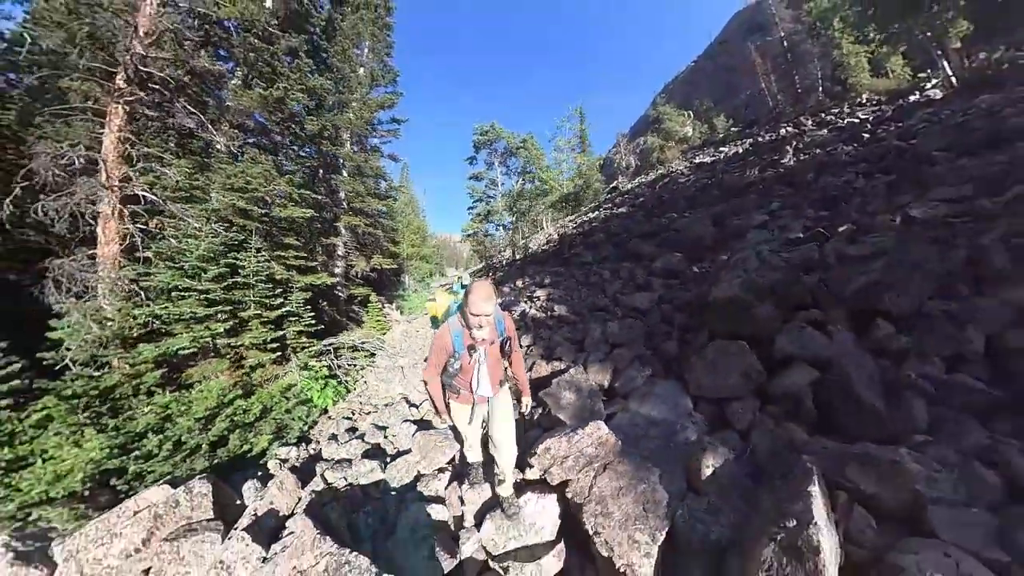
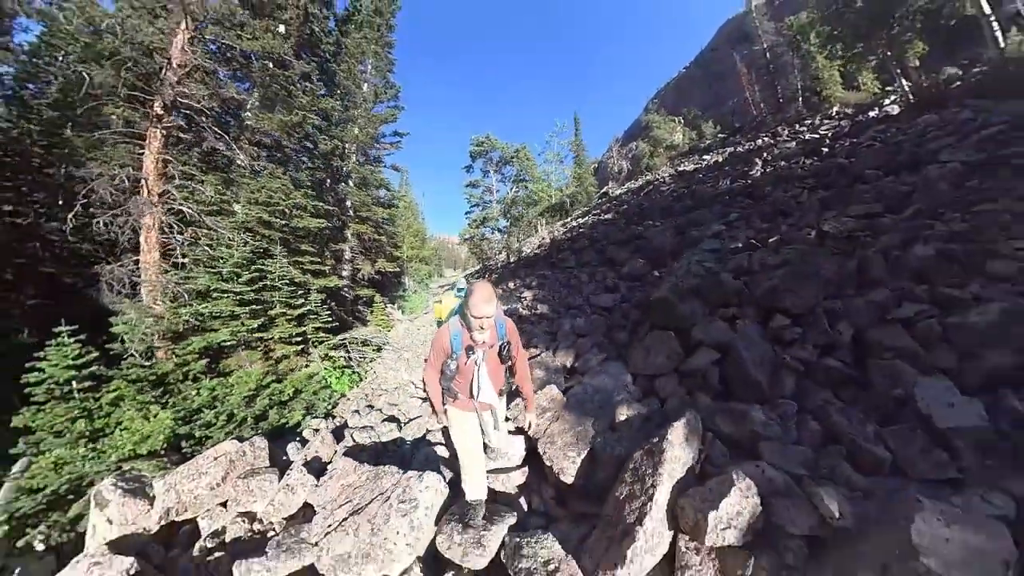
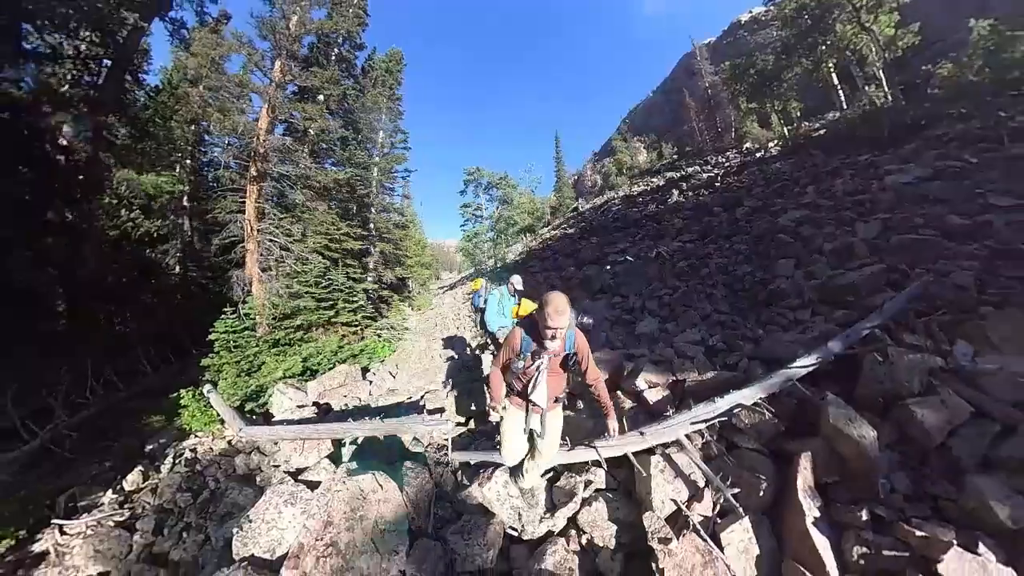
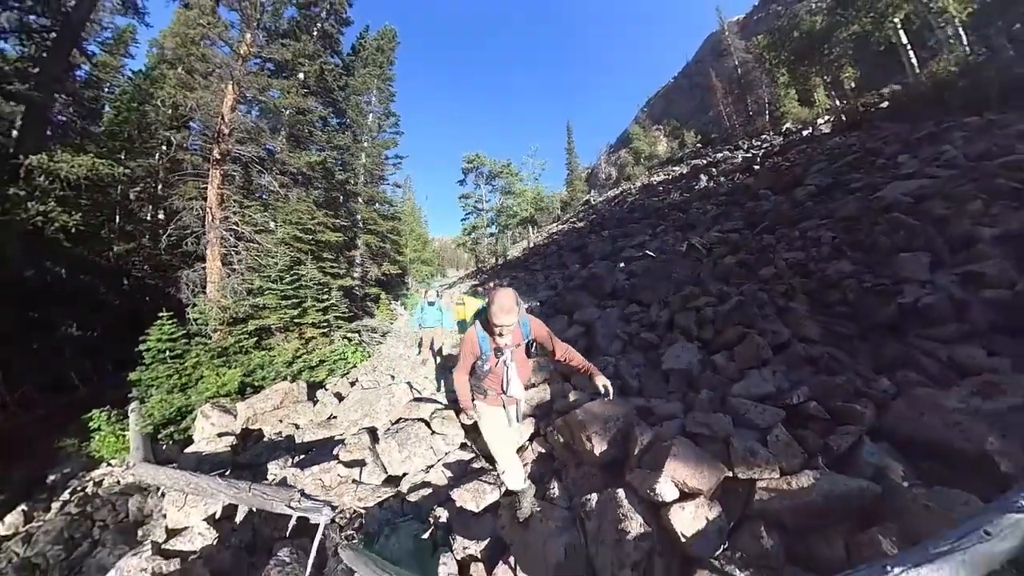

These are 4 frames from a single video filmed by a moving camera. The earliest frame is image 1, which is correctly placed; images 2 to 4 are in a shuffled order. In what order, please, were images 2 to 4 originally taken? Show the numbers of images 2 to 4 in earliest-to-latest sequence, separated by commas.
2, 4, 3
